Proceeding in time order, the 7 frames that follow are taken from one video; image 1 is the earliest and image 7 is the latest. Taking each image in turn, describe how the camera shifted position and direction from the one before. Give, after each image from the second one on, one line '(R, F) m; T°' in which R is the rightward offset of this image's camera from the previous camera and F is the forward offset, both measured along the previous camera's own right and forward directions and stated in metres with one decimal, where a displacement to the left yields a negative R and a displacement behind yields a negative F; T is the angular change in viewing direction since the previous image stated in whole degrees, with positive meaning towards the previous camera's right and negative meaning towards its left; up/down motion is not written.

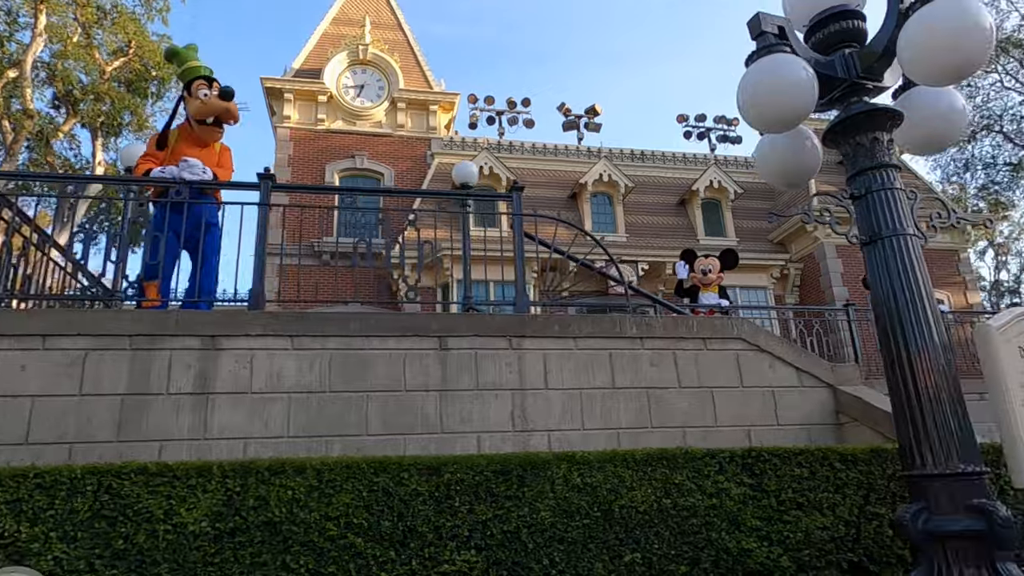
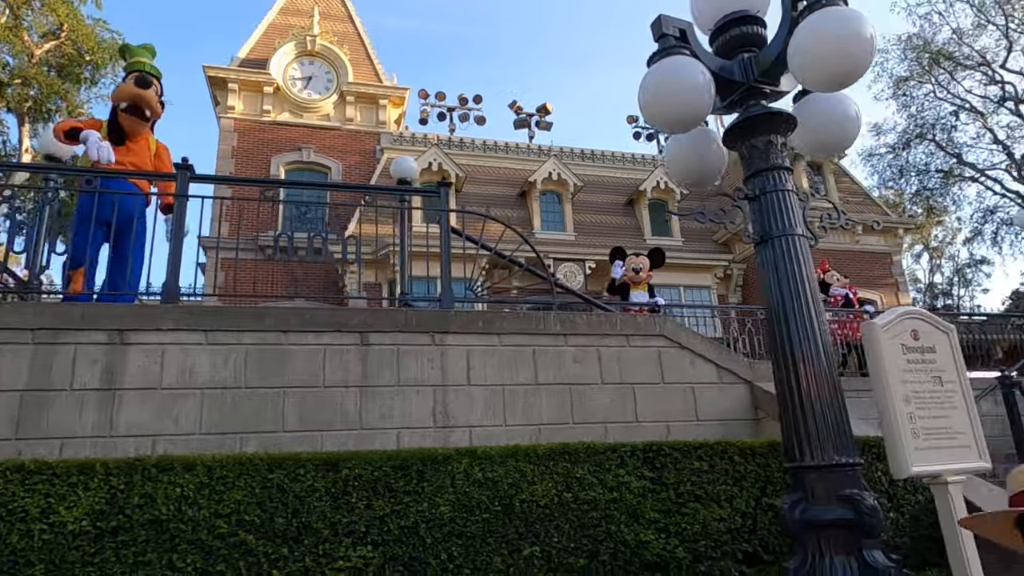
(+0.2, 0.0) m; +4°
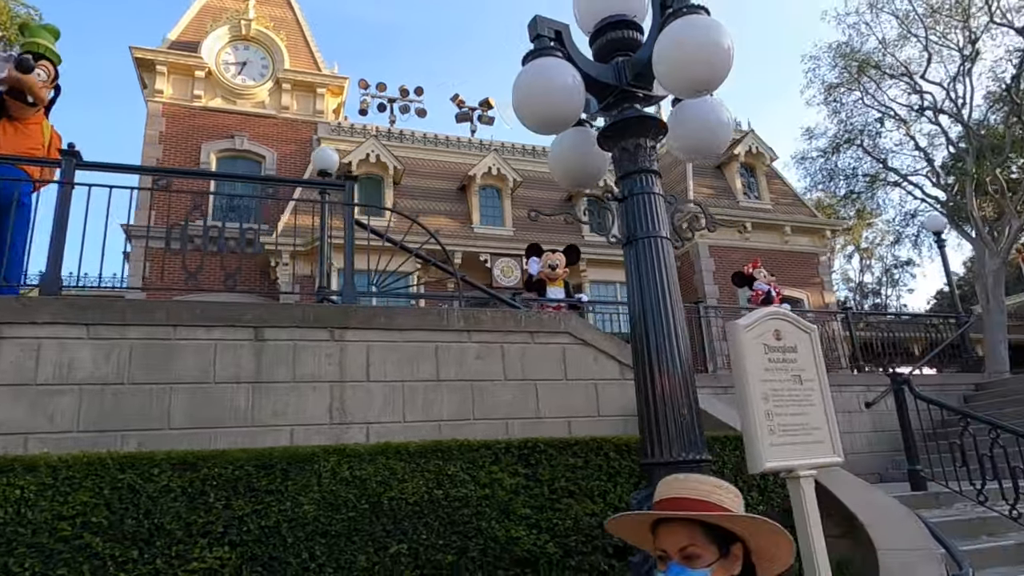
(+0.4, 0.0) m; +4°
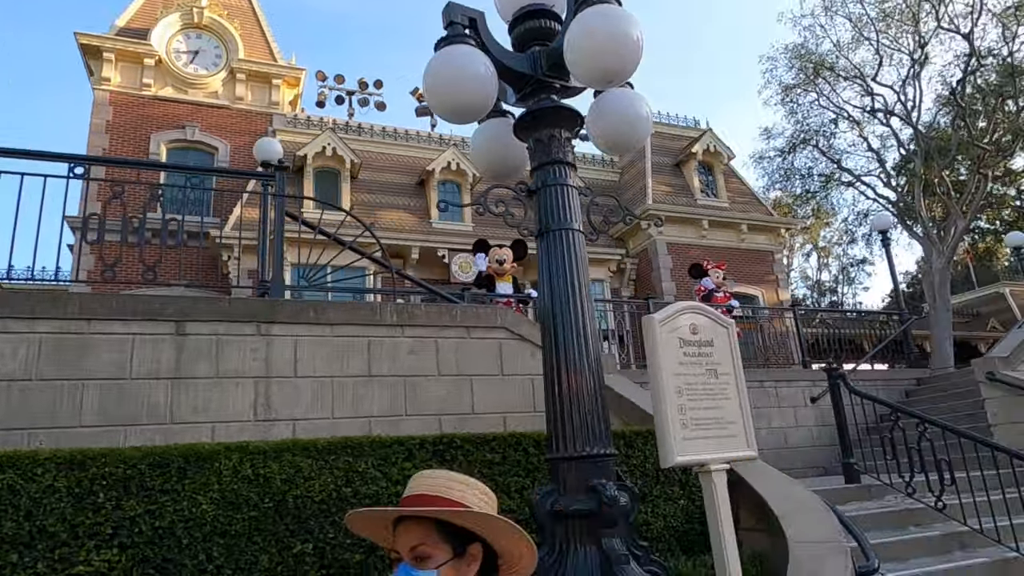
(+0.2, 0.0) m; +3°
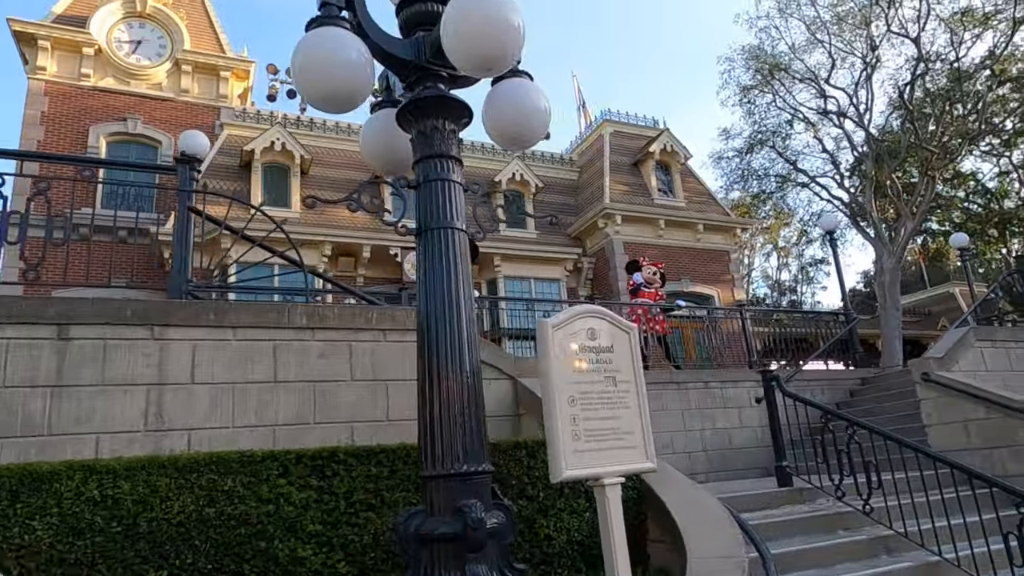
(+0.4, +0.2) m; +3°
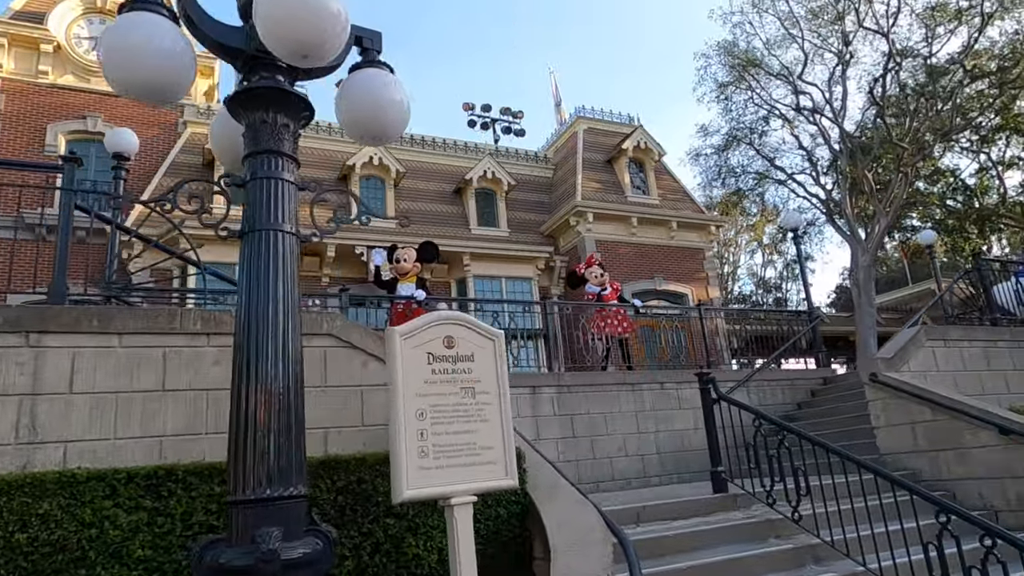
(+0.6, +0.2) m; 0°
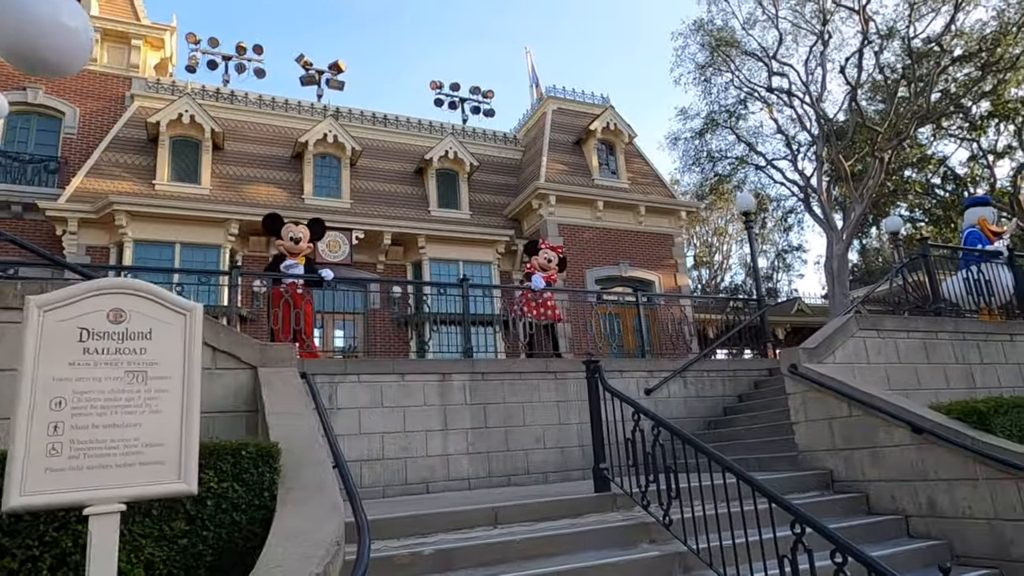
(+1.1, +0.5) m; 0°
